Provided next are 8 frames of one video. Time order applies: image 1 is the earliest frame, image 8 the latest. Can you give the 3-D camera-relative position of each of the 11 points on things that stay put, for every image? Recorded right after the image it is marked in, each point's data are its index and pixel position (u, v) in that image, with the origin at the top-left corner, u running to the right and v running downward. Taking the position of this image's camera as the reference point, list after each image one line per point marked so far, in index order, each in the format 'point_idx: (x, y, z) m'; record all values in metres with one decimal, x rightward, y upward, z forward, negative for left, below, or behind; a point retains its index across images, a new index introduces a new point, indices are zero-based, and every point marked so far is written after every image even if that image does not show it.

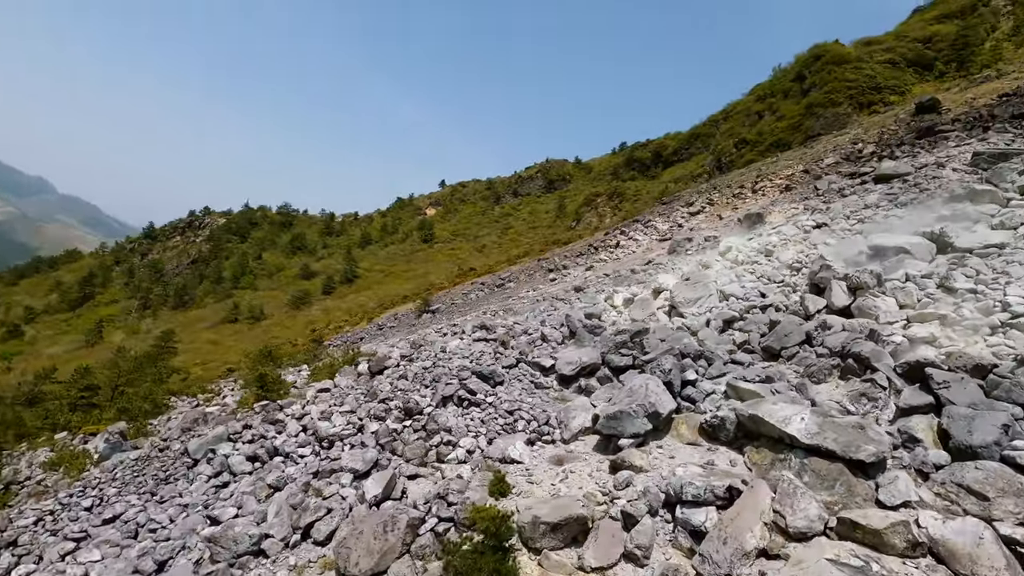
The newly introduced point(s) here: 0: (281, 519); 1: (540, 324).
0: (-3.2, -3.3, +6.7) m
1: (+0.8, -1.0, +13.2) m
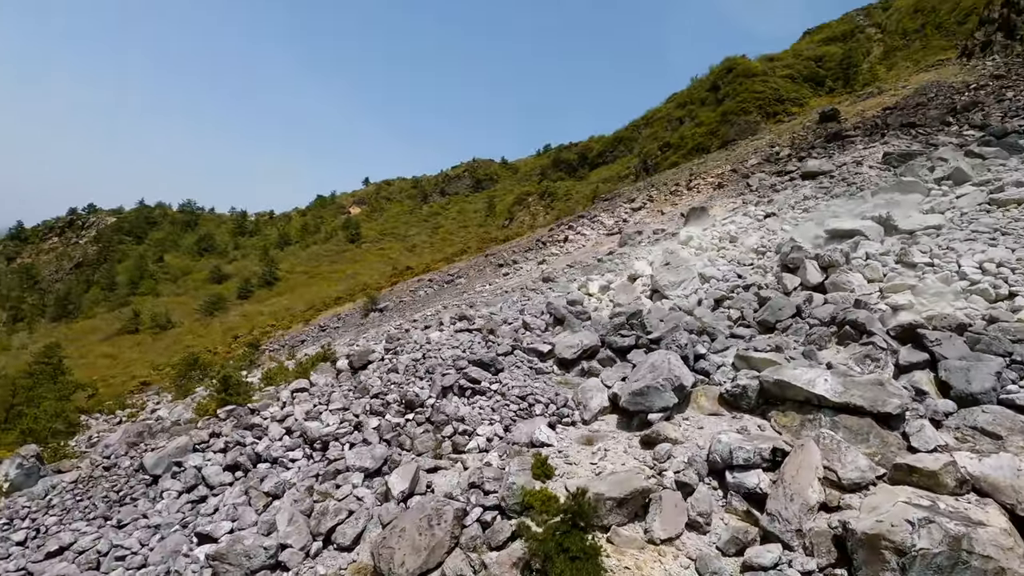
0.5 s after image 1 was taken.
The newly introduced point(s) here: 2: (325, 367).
0: (-2.7, -3.0, +6.0) m
1: (+0.2, -0.7, +13.0) m
2: (-4.2, -1.8, +10.7) m
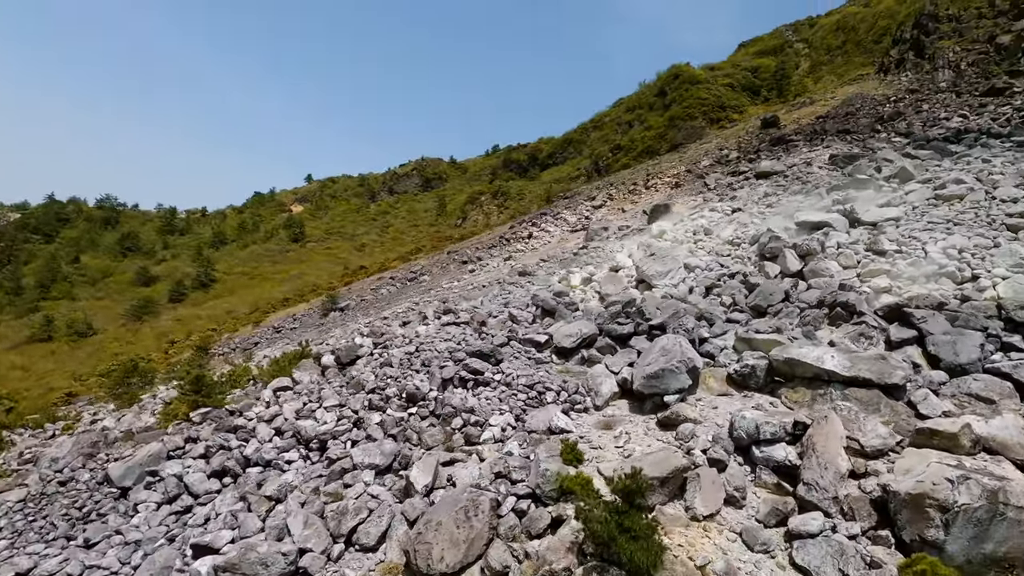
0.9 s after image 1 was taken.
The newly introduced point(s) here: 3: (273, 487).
0: (-2.3, -2.8, +5.5) m
1: (-0.2, -0.5, +12.9) m
2: (-4.3, -1.6, +10.0) m
3: (-3.2, -2.7, +6.5) m
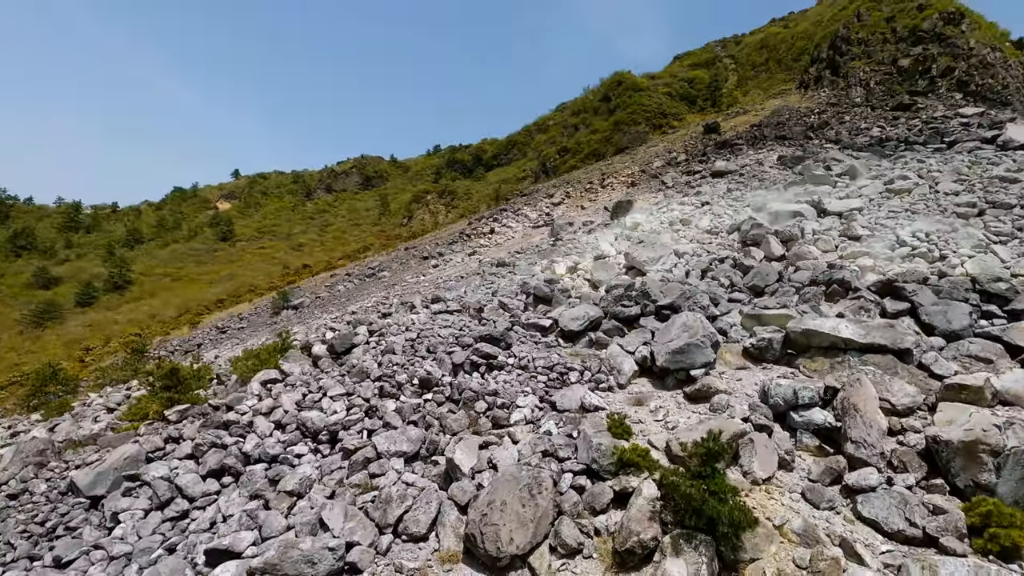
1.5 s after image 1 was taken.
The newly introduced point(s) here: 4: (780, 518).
0: (-1.6, -2.4, +5.0) m
1: (-0.6, -0.1, +12.6) m
2: (-4.2, -1.3, +9.2) m
3: (-2.7, -2.4, +5.8) m
4: (+2.7, -2.3, +4.7) m
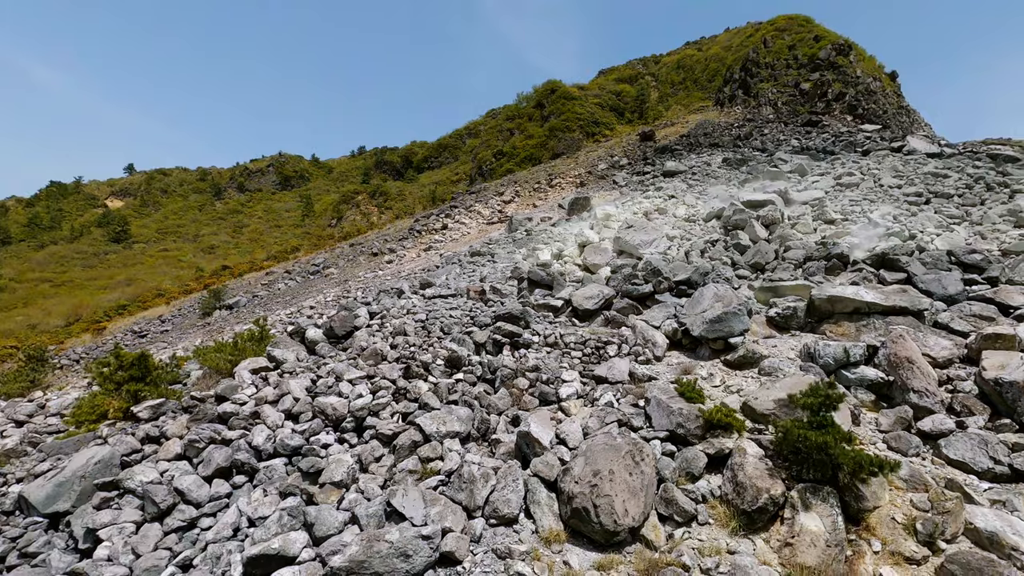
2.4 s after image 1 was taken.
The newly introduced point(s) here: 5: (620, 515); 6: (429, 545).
0: (-0.6, -2.0, +4.2) m
1: (-0.8, +0.2, +11.9) m
2: (-3.9, -0.9, +8.0) m
3: (-1.8, -1.9, +4.9) m
4: (+3.6, -1.8, +4.7) m
5: (+0.9, -2.0, +4.2) m
6: (-0.7, -2.1, +3.9) m
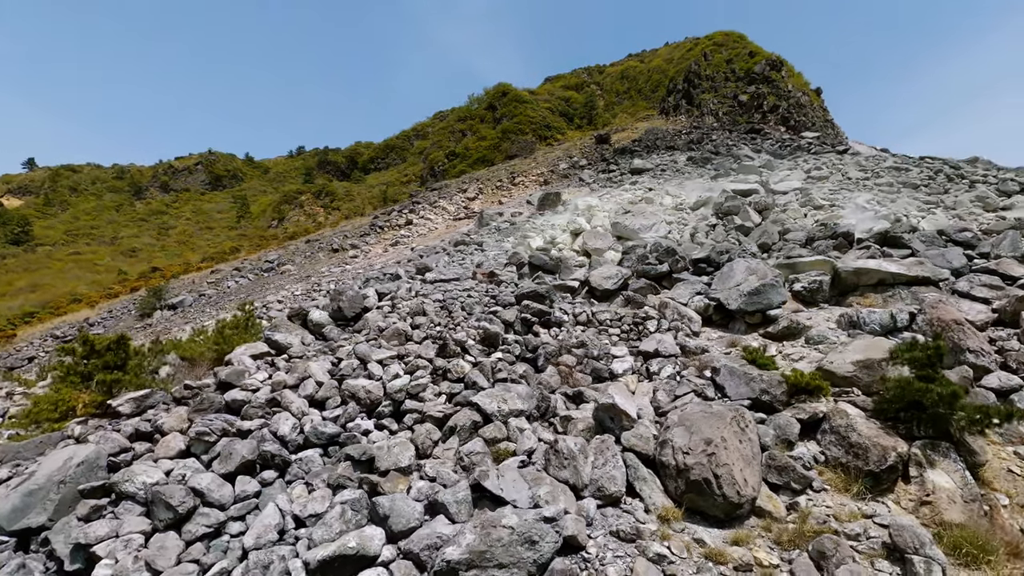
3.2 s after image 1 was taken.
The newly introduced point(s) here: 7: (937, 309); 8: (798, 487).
0: (+0.3, -1.5, +3.6) m
1: (-0.9, +0.5, +11.3) m
2: (-3.4, -0.5, +7.0) m
3: (-1.0, -1.5, +4.1) m
4: (+4.4, -1.3, +4.6) m
5: (+1.8, -1.6, +3.8) m
6: (+0.2, -1.7, +3.3) m
7: (+5.6, -0.3, +6.3) m
8: (+2.4, -1.7, +4.0) m
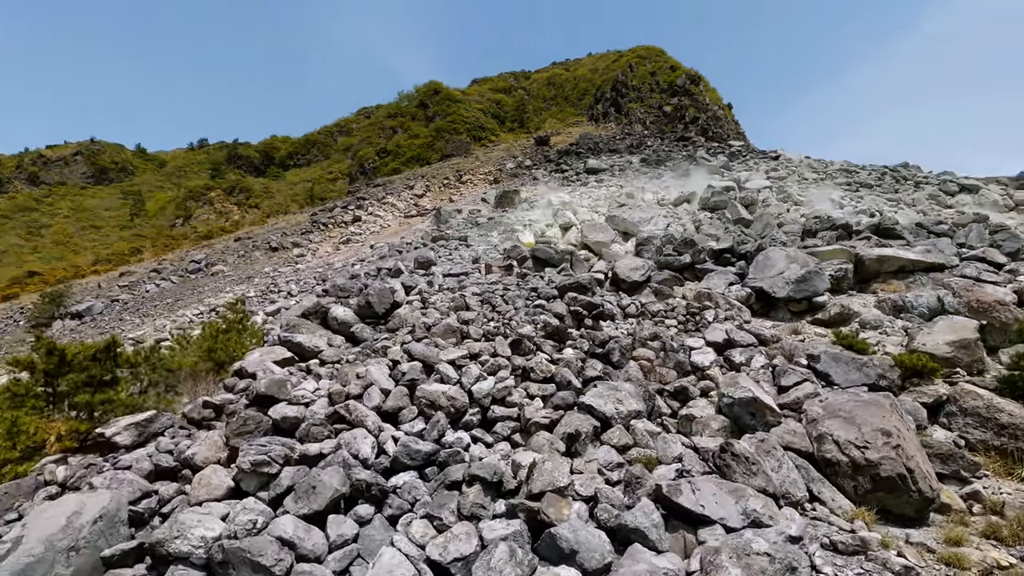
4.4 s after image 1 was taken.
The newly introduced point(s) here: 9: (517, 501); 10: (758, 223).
0: (+1.6, -1.3, +3.1) m
1: (-0.9, +0.6, +10.4) m
2: (-2.7, -0.4, +5.8) m
3: (+0.2, -1.3, +3.4) m
4: (+5.5, -1.1, +4.7) m
5: (+3.1, -1.4, +3.5) m
6: (+1.6, -1.5, +2.7) m
7: (+6.4, -0.1, +6.6) m
8: (+3.6, -1.5, +3.7) m
9: (0.0, -1.5, +3.2) m
10: (+5.4, +1.4, +10.4) m
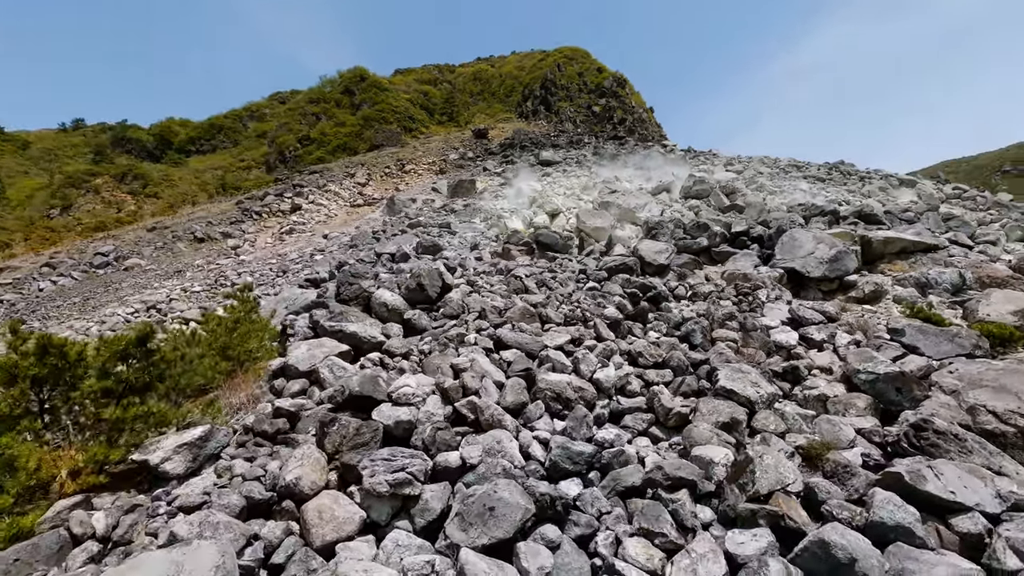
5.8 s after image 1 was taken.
0: (+2.8, -1.1, +2.8) m
1: (-0.8, +0.9, +9.6) m
2: (-1.8, -0.2, +4.7) m
3: (+1.4, -1.1, +2.8) m
4: (+6.4, -0.8, +5.0) m
5: (+4.2, -1.1, +3.4) m
6: (+2.9, -1.2, +2.4) m
7: (+7.0, +0.3, +7.0) m
8: (+4.7, -1.2, +3.8) m
9: (+1.2, -1.2, +2.6) m
10: (+5.3, +1.8, +10.7) m
